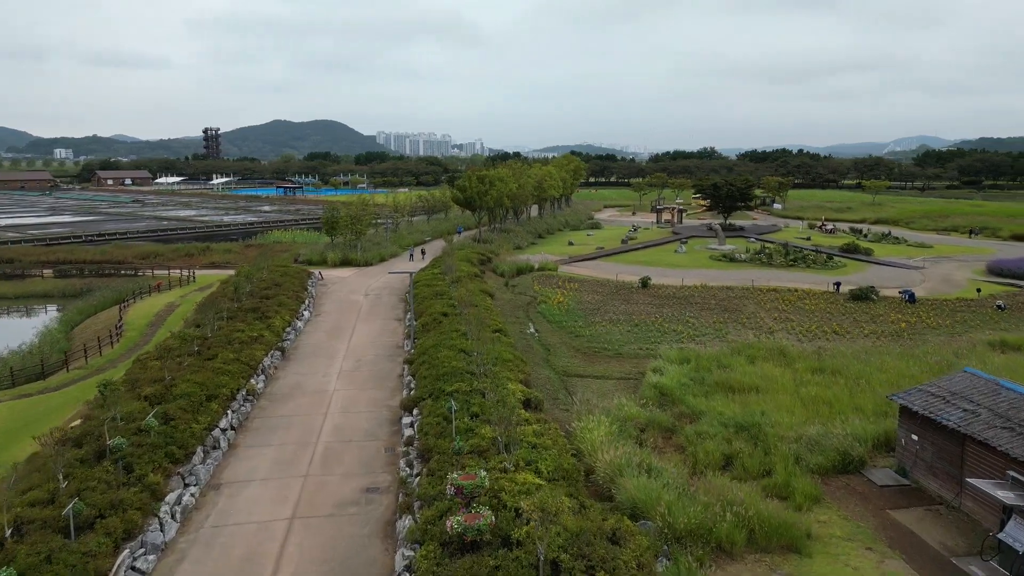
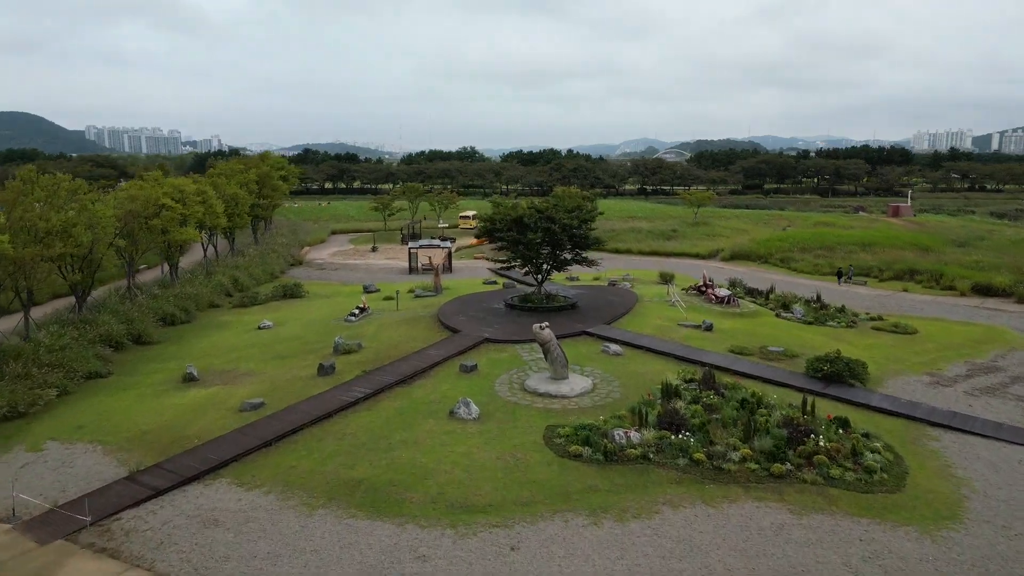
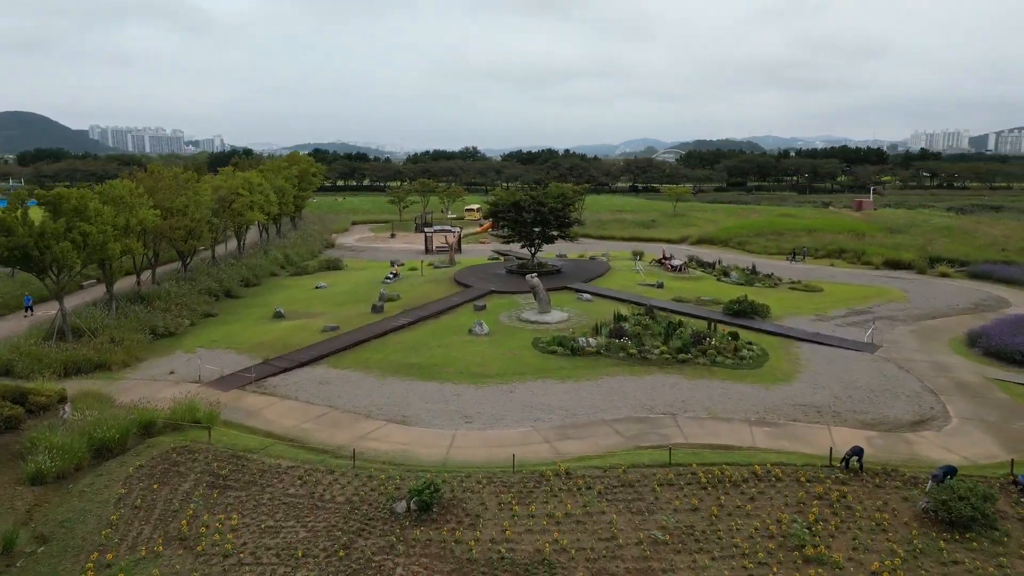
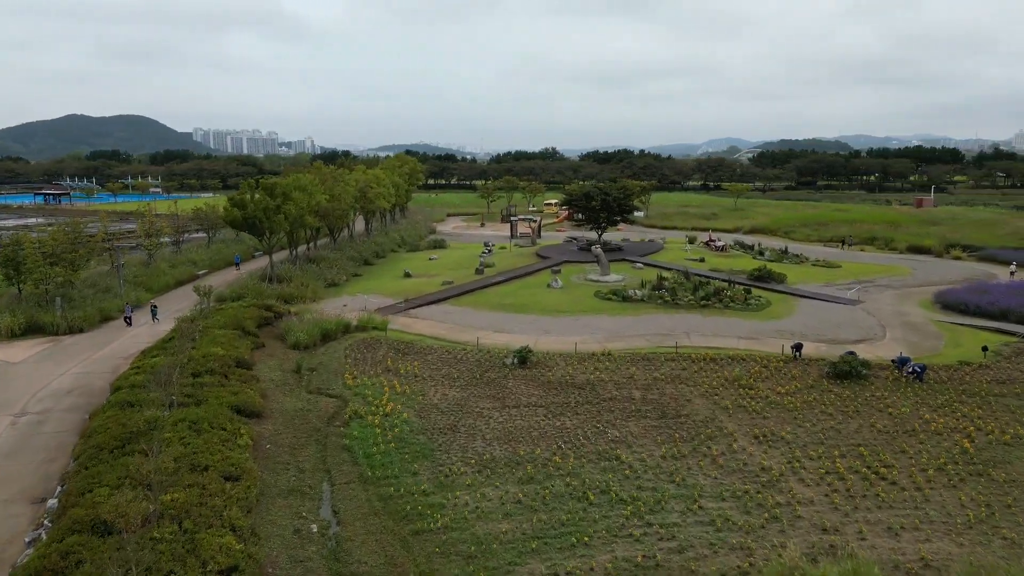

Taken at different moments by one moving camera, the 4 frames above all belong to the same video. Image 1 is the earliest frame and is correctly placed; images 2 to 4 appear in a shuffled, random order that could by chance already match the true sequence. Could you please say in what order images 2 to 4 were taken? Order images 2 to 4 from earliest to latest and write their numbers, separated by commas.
4, 3, 2
